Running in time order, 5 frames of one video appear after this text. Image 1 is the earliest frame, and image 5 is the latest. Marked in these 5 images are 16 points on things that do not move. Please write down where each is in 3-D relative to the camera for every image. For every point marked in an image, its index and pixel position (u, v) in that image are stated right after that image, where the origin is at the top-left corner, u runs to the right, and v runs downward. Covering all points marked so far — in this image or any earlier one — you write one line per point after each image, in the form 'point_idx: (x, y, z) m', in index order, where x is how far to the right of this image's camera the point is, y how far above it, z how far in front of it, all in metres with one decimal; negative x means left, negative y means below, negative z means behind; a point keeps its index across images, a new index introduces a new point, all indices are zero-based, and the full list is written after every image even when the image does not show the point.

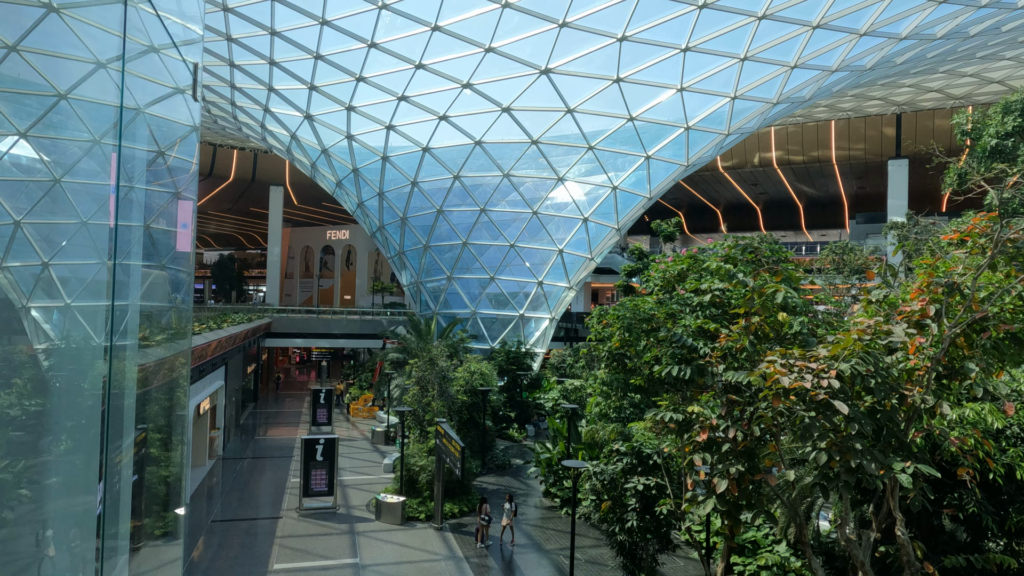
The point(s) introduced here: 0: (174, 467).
0: (-2.9, -1.7, +5.3) m
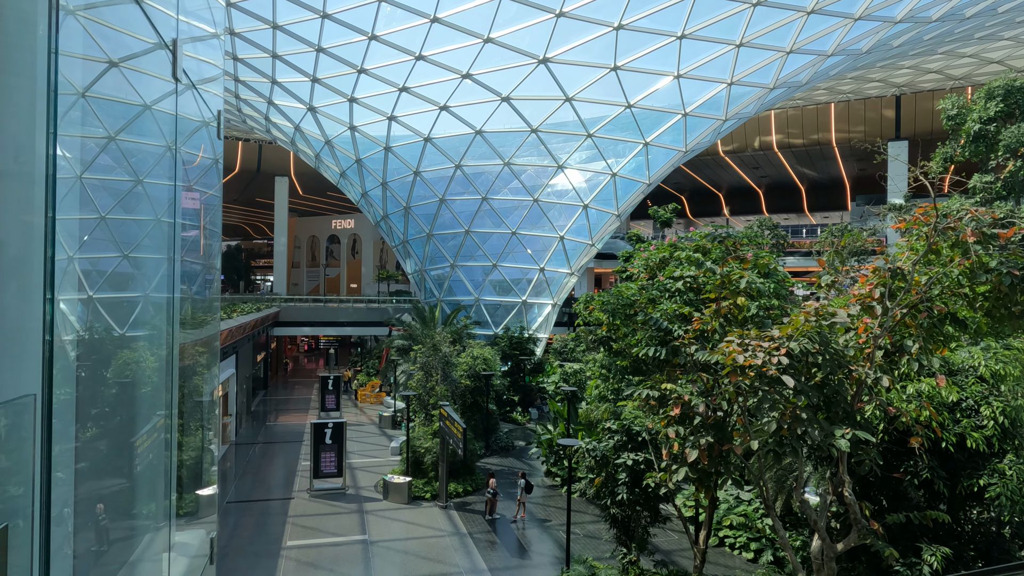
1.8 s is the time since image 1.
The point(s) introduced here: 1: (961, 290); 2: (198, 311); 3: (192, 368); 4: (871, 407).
0: (-3.1, -1.6, +6.0) m
1: (+4.8, 0.0, +6.8) m
2: (-3.2, -0.2, +6.2) m
3: (-3.1, -0.8, +6.0) m
4: (+4.2, -1.4, +7.5) m
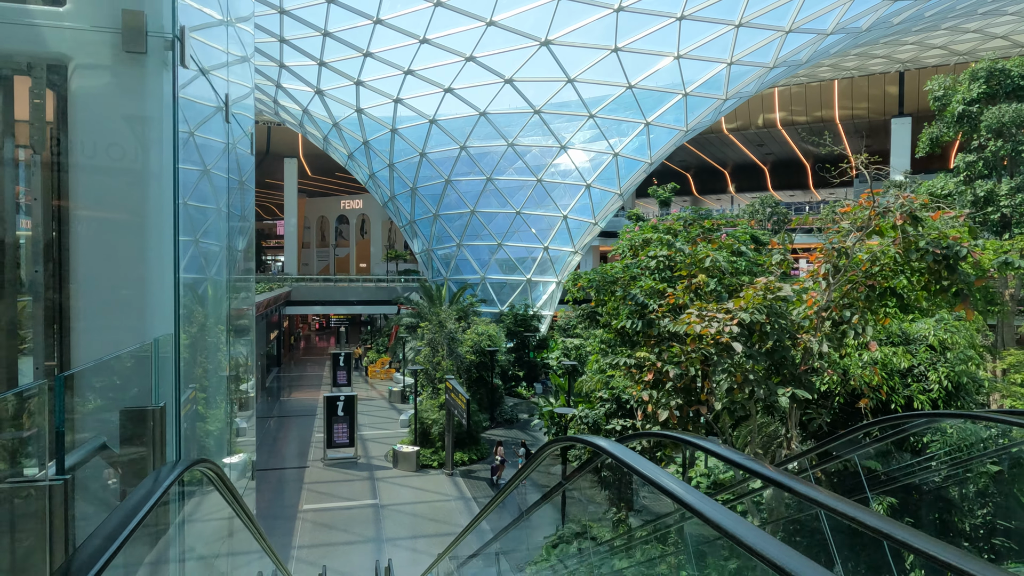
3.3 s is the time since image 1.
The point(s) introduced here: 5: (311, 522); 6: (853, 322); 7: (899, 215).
0: (-3.2, -1.4, +7.1) m
1: (+4.7, +0.3, +7.7) m
2: (-3.3, 0.0, +7.2) m
3: (-3.3, -0.6, +7.0) m
4: (+4.1, -1.1, +8.4) m
5: (-5.3, -6.2, +16.9) m
6: (+4.3, -0.4, +7.9) m
7: (+4.6, +0.9, +7.5) m
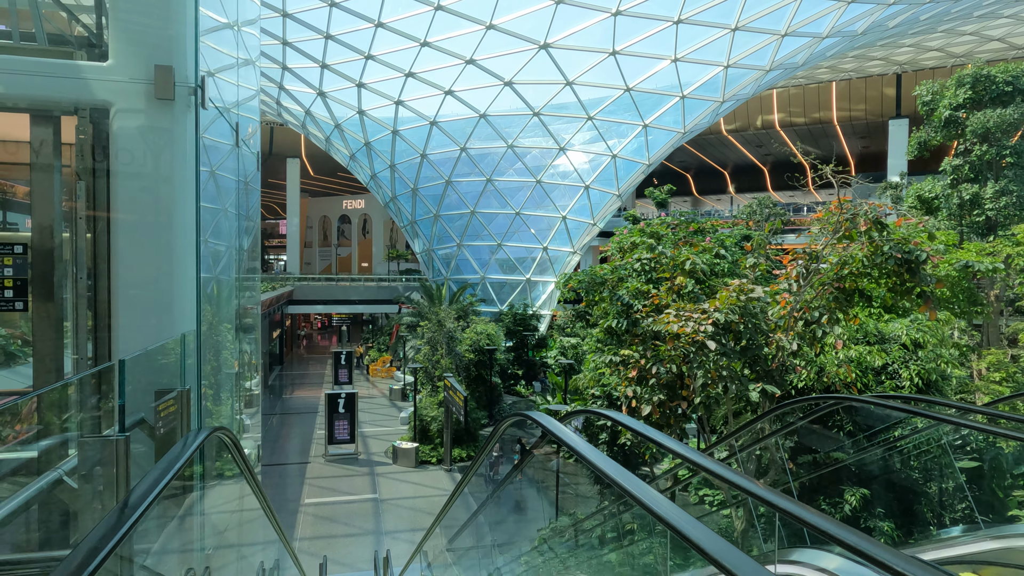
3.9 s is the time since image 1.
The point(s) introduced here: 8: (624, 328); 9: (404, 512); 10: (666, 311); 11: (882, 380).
0: (-3.4, -1.5, +7.5) m
1: (+4.5, +0.2, +8.1) m
2: (-3.5, 0.0, +7.7) m
3: (-3.4, -0.6, +7.5) m
4: (+3.9, -1.1, +8.9) m
5: (-5.5, -6.2, +17.4) m
6: (+4.1, -0.4, +8.4) m
7: (+4.4, +0.8, +7.9) m
8: (+1.8, -0.7, +10.3) m
9: (-3.0, -6.3, +17.8) m
10: (+2.1, -0.3, +8.6) m
11: (+6.8, -1.7, +11.5) m
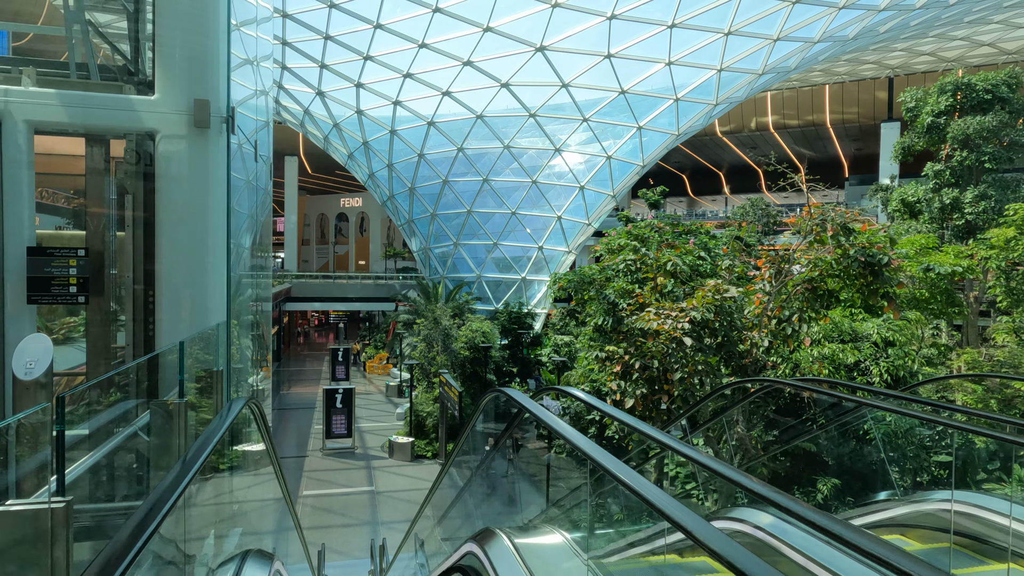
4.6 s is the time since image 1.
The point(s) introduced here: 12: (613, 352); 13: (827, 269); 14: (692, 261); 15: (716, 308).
0: (-3.5, -1.4, +8.0) m
1: (+4.4, +0.2, +8.6) m
2: (-3.6, 0.0, +8.2) m
3: (-3.5, -0.6, +8.0) m
4: (+3.8, -1.1, +9.4) m
5: (-5.7, -6.2, +17.9) m
6: (+4.0, -0.4, +8.9) m
7: (+4.3, +0.8, +8.4) m
8: (+1.7, -0.6, +10.8) m
9: (-3.3, -6.2, +18.3) m
10: (+2.0, -0.3, +9.1) m
11: (+6.7, -1.7, +12.0) m
12: (+1.7, -1.0, +10.1) m
13: (+4.3, +0.2, +8.7) m
14: (+3.3, +0.4, +11.3) m
15: (+2.9, -0.3, +8.7) m
